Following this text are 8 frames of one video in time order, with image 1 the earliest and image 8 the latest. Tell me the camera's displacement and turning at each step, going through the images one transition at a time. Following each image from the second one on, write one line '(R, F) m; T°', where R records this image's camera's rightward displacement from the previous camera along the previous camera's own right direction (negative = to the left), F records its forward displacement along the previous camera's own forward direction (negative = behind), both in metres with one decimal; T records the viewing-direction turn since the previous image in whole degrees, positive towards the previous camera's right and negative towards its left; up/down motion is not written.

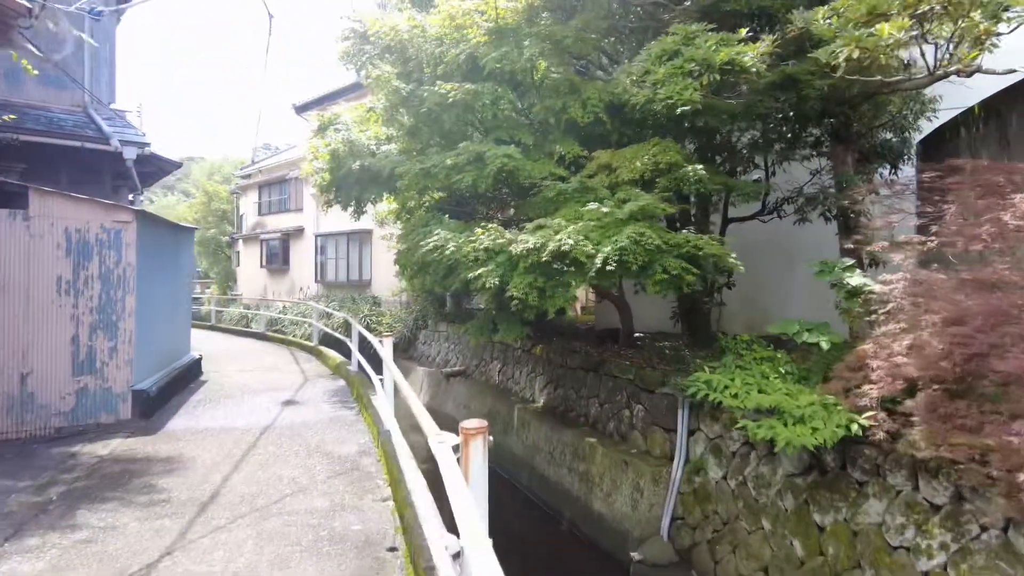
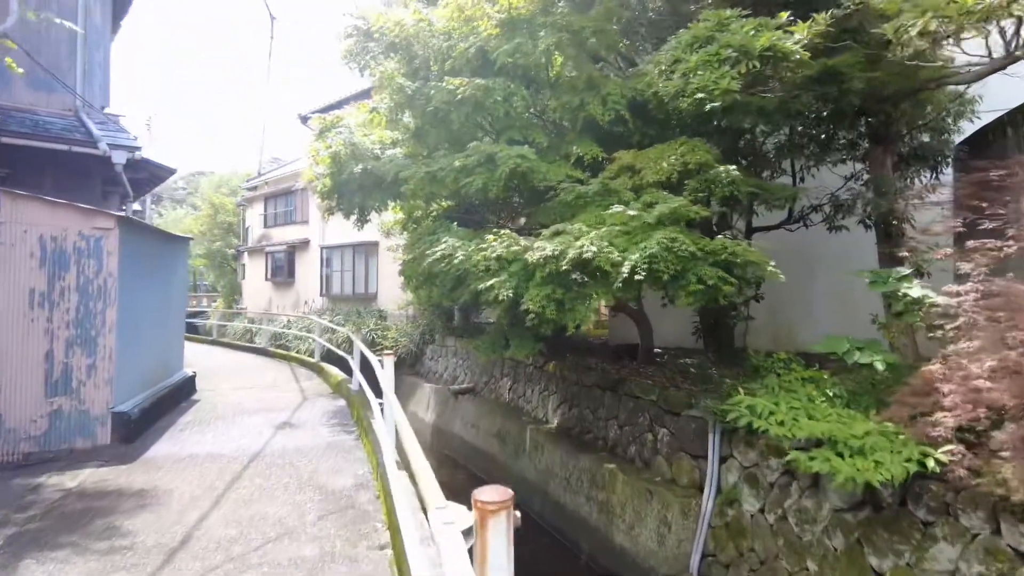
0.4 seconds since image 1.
(0.0, +0.5) m; -1°
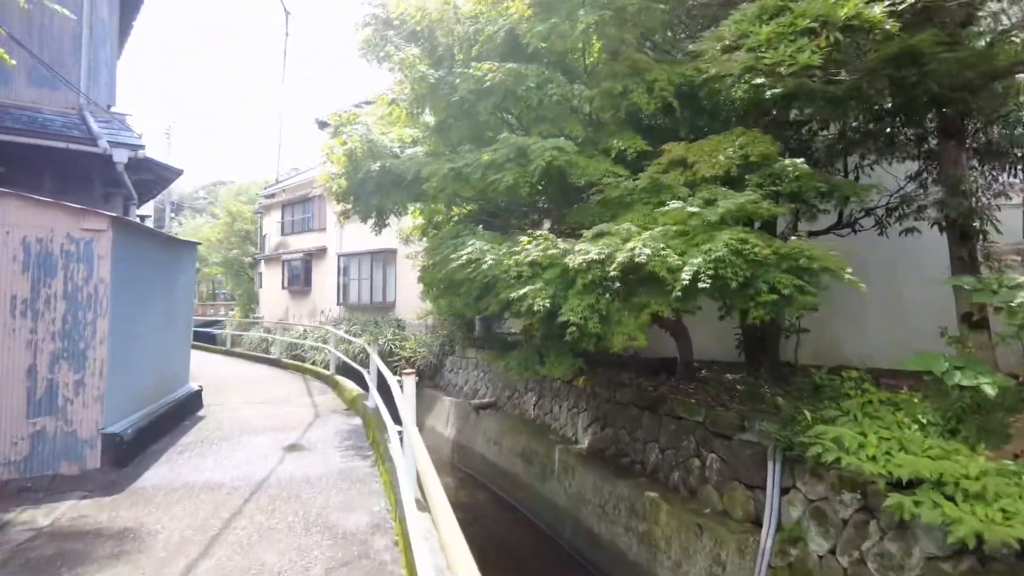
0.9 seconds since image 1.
(-0.1, +0.6) m; -1°
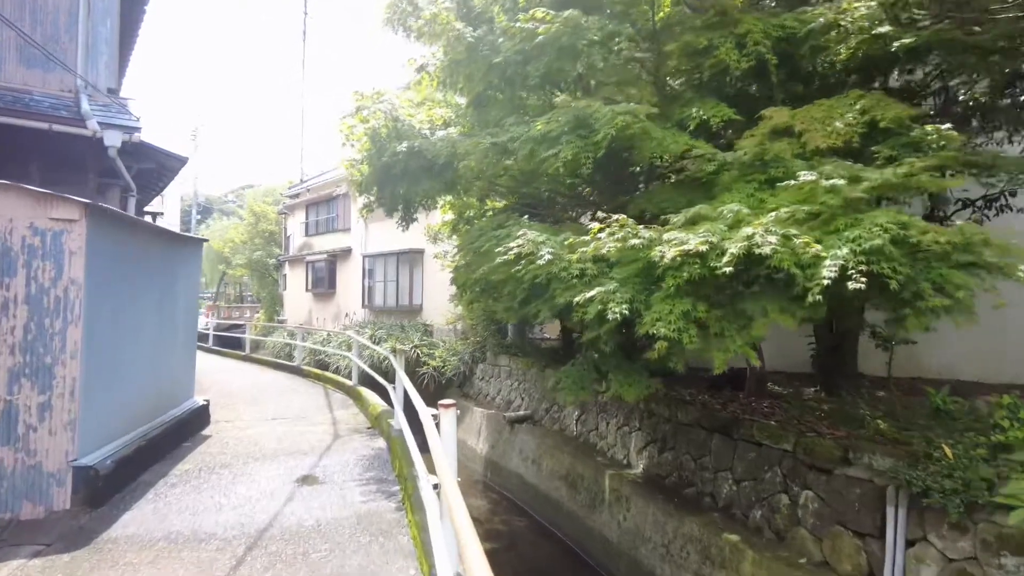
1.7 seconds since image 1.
(-0.2, +0.9) m; -2°
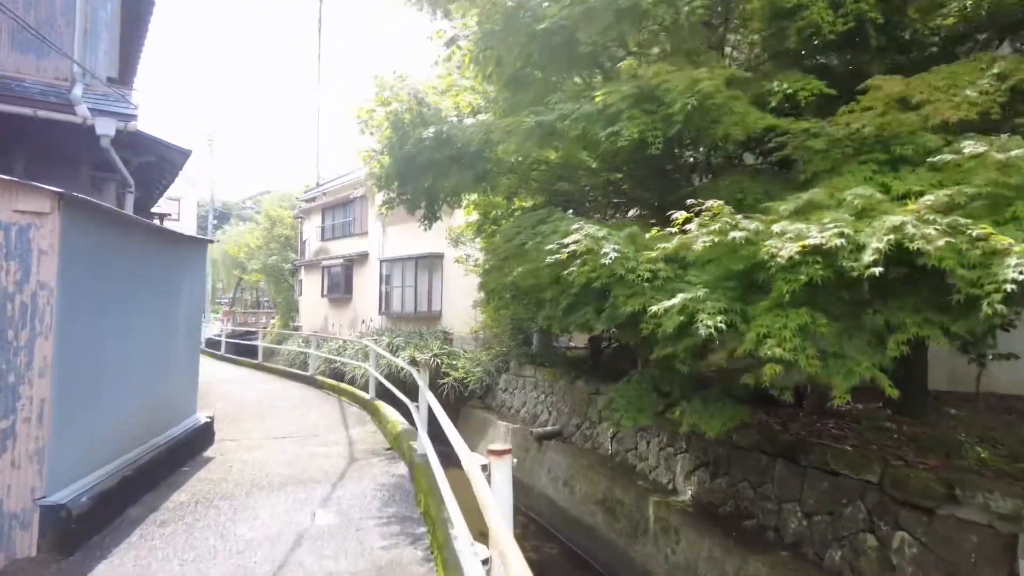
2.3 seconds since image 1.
(-0.2, +0.6) m; -1°
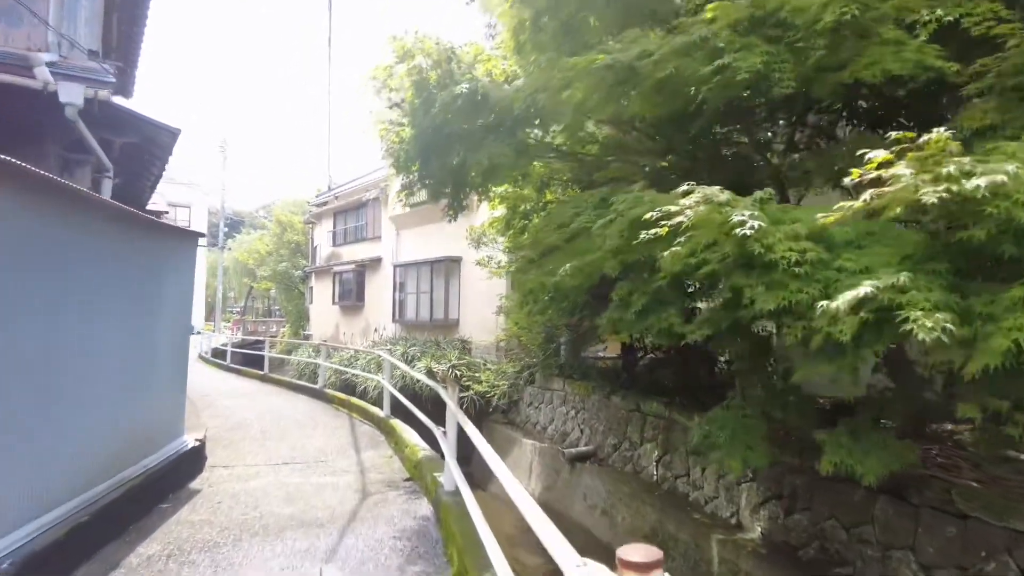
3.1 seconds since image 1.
(-0.2, +0.9) m; -1°
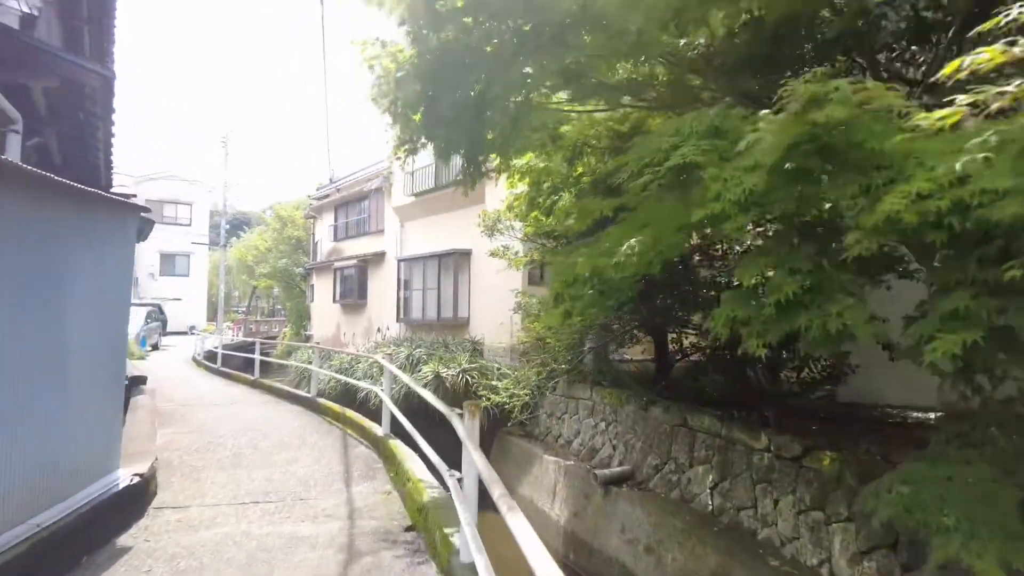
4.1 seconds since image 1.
(-0.2, +1.2) m; -1°
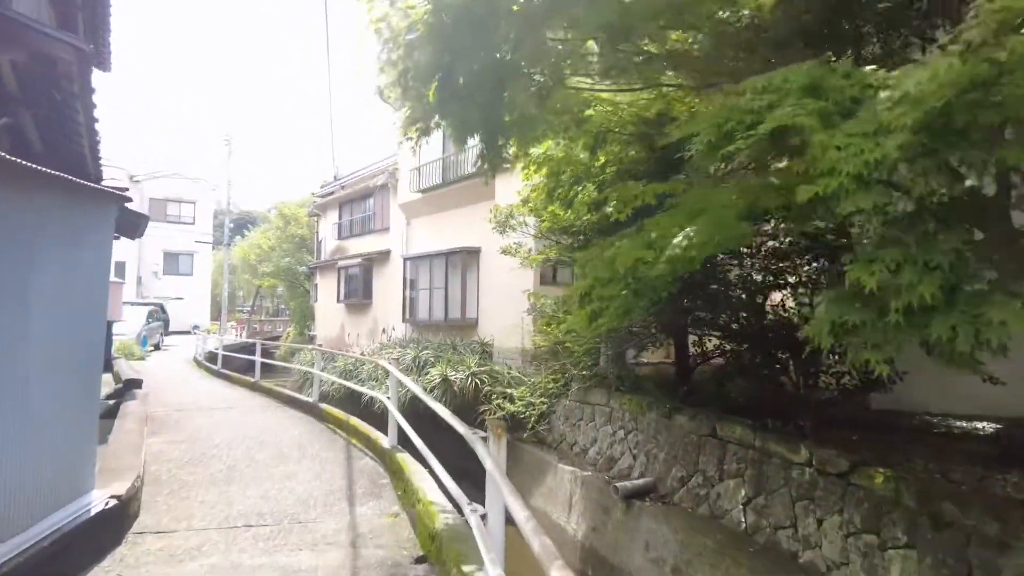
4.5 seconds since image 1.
(-0.1, +0.4) m; 0°
